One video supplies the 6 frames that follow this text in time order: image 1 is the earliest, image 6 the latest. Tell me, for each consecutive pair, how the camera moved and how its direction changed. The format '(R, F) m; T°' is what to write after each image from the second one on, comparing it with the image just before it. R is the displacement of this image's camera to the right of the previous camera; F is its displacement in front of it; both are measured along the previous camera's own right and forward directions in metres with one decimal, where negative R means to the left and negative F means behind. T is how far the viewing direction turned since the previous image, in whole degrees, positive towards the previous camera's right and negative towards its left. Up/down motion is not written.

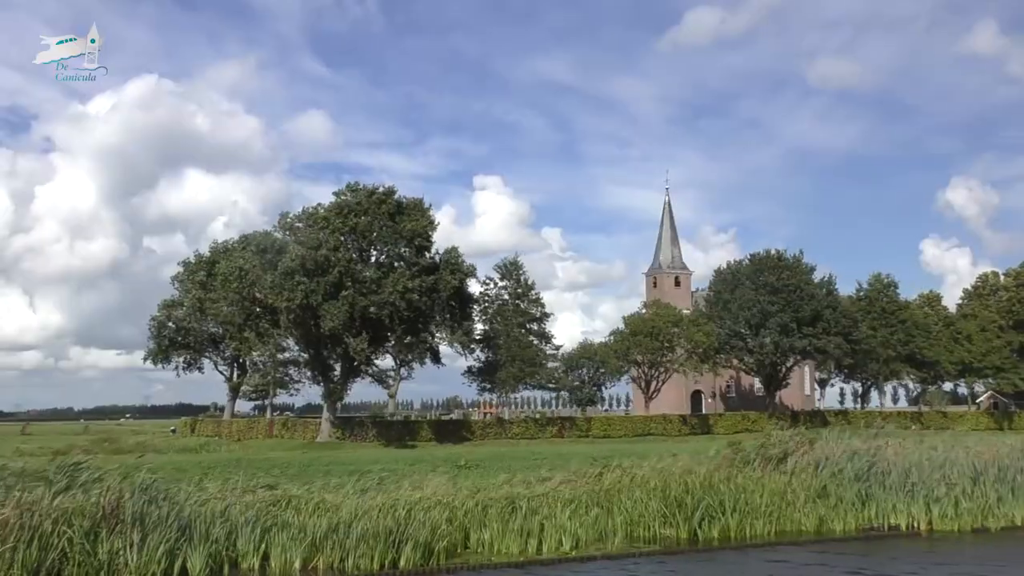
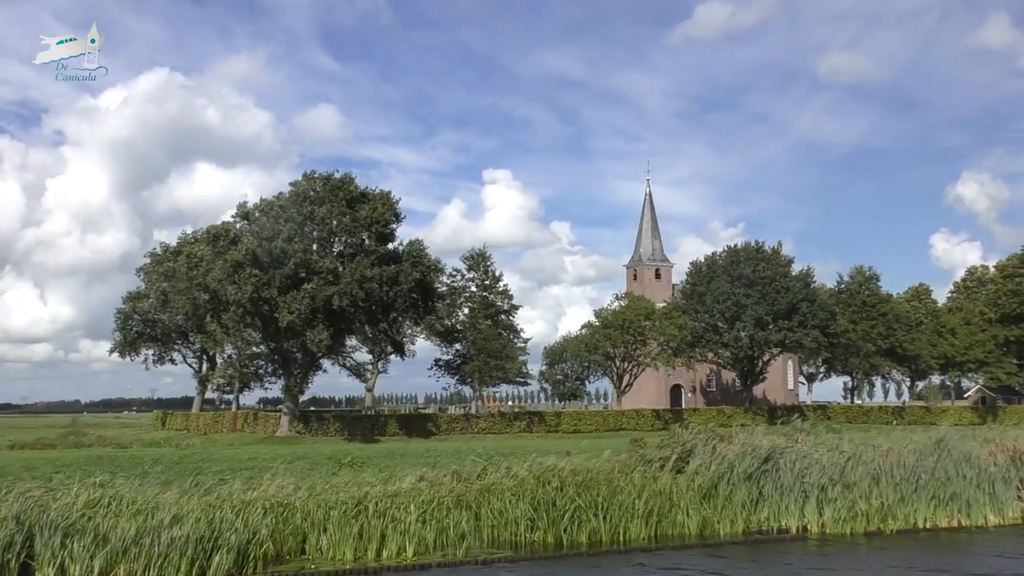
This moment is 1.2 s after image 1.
(+1.9, +0.7) m; 0°
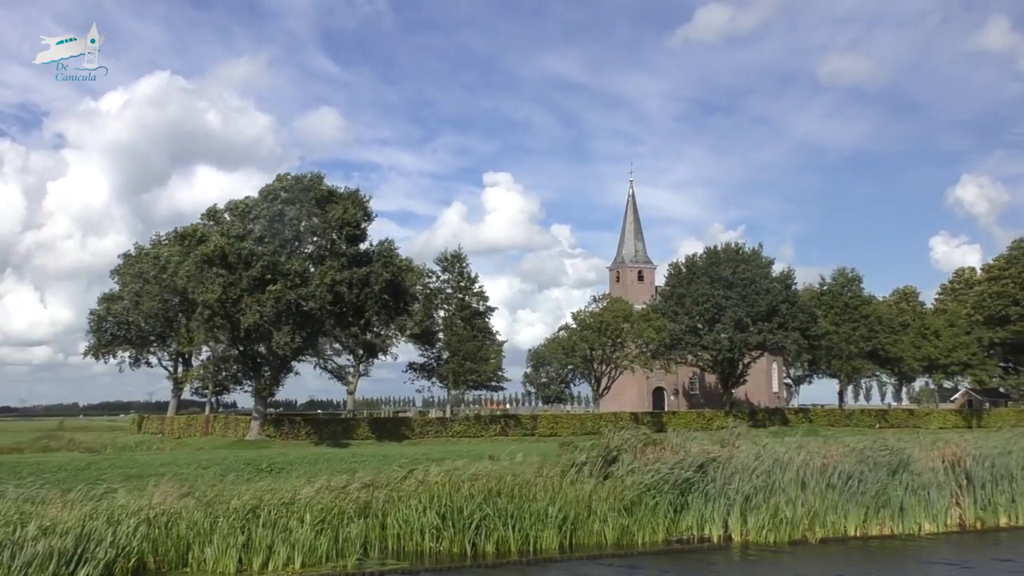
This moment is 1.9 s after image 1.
(+1.2, +0.4) m; 0°
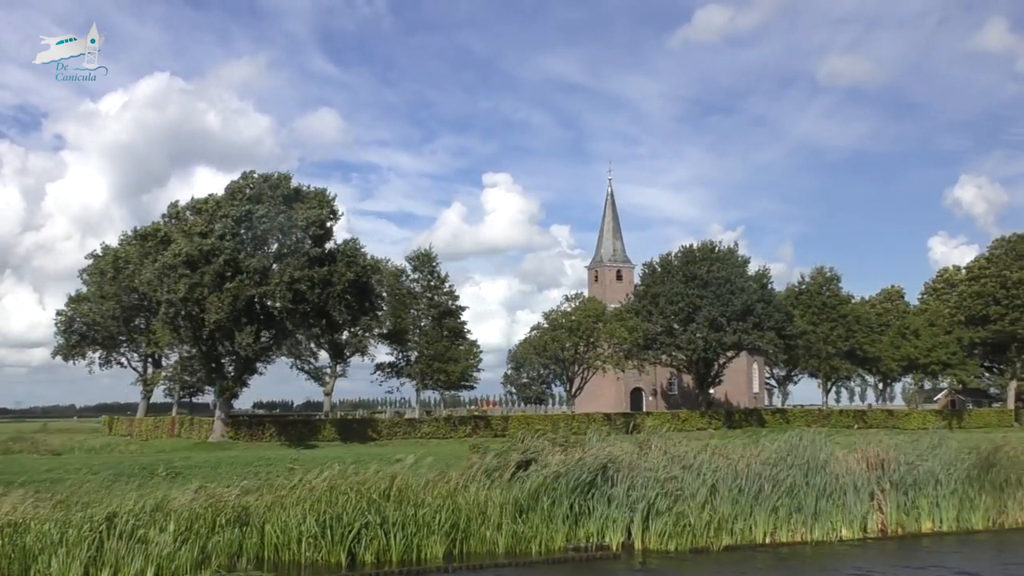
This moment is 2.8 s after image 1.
(+1.4, +0.5) m; 0°
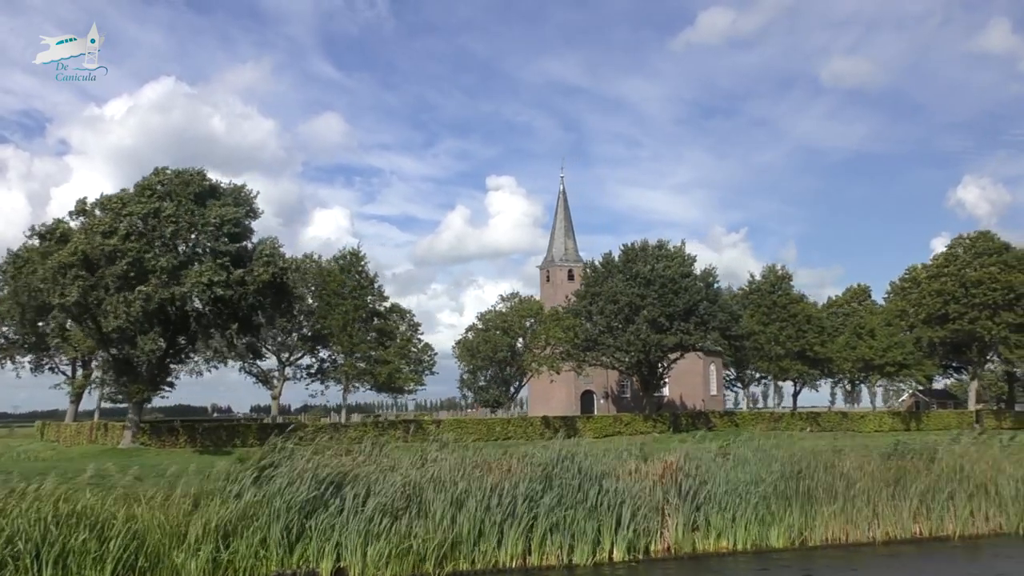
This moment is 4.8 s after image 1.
(+3.3, +1.3) m; 0°
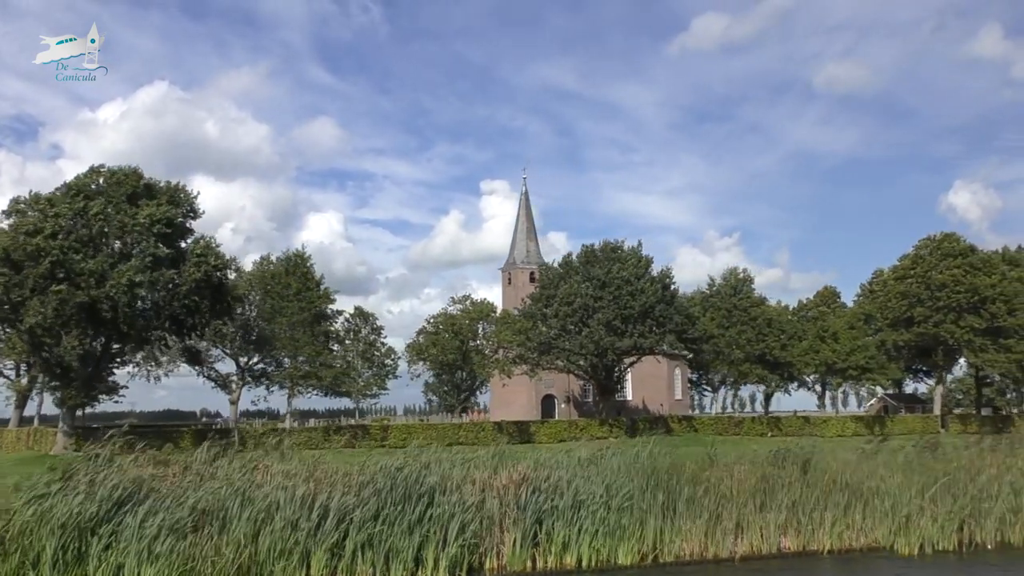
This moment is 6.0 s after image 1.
(+2.0, +0.8) m; +1°
